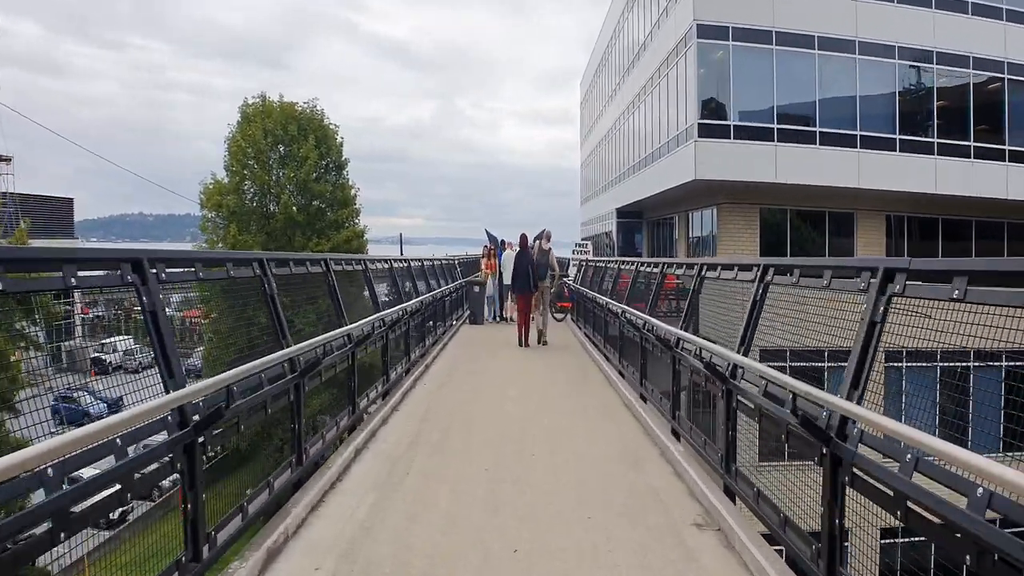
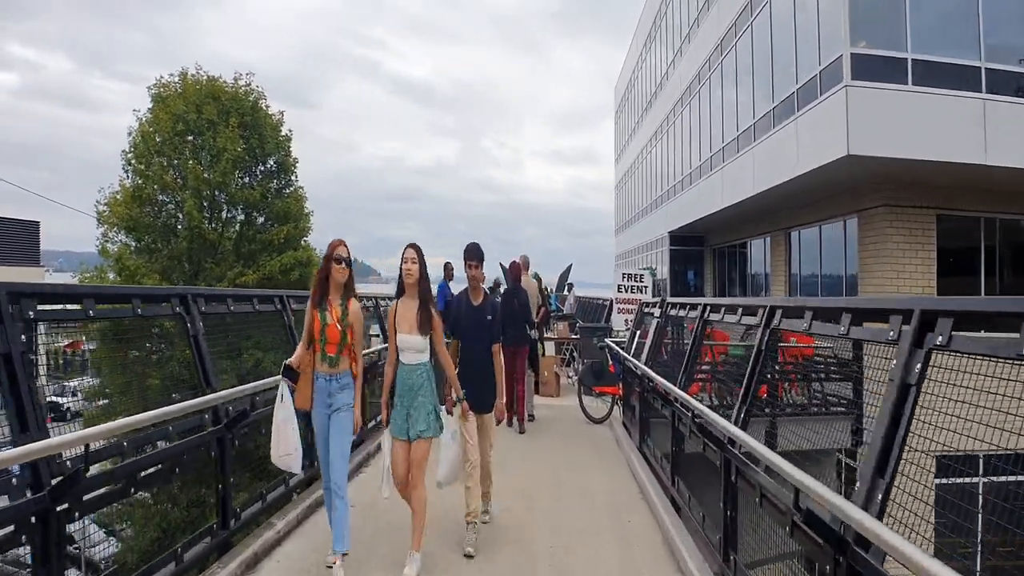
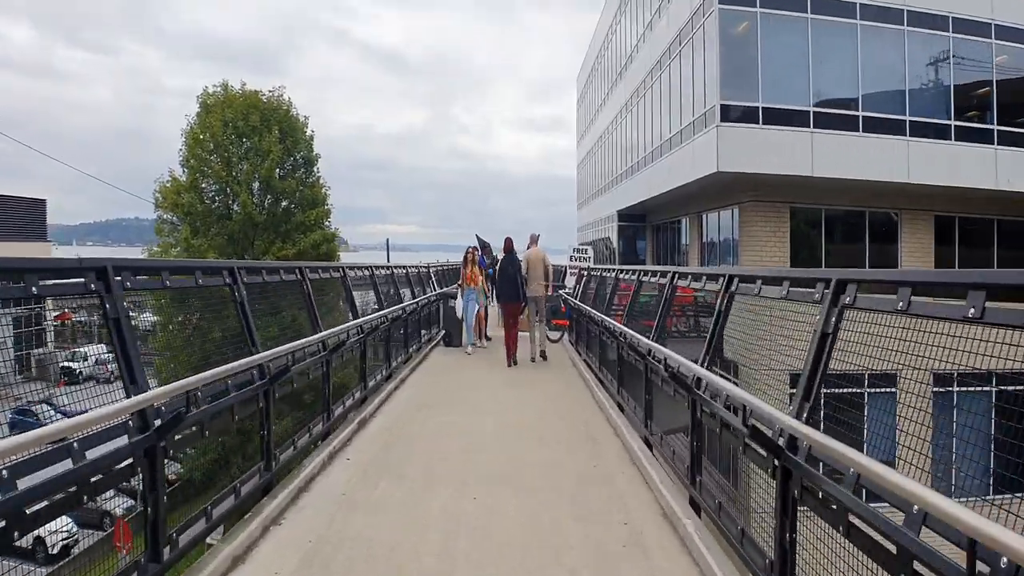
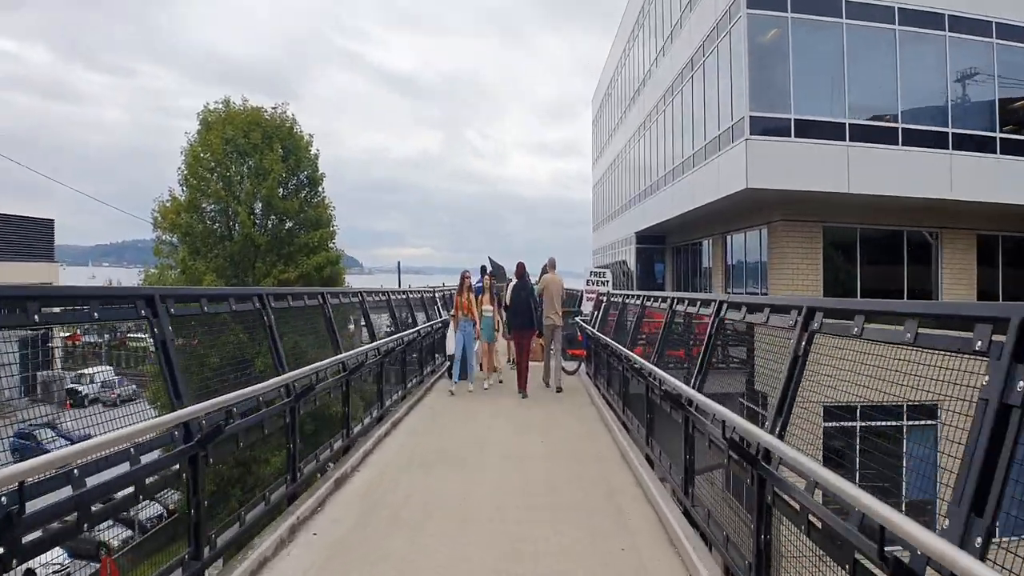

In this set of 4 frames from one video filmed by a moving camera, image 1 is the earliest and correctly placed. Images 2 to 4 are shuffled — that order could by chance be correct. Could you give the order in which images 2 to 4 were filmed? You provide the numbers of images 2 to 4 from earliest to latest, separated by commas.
3, 4, 2
